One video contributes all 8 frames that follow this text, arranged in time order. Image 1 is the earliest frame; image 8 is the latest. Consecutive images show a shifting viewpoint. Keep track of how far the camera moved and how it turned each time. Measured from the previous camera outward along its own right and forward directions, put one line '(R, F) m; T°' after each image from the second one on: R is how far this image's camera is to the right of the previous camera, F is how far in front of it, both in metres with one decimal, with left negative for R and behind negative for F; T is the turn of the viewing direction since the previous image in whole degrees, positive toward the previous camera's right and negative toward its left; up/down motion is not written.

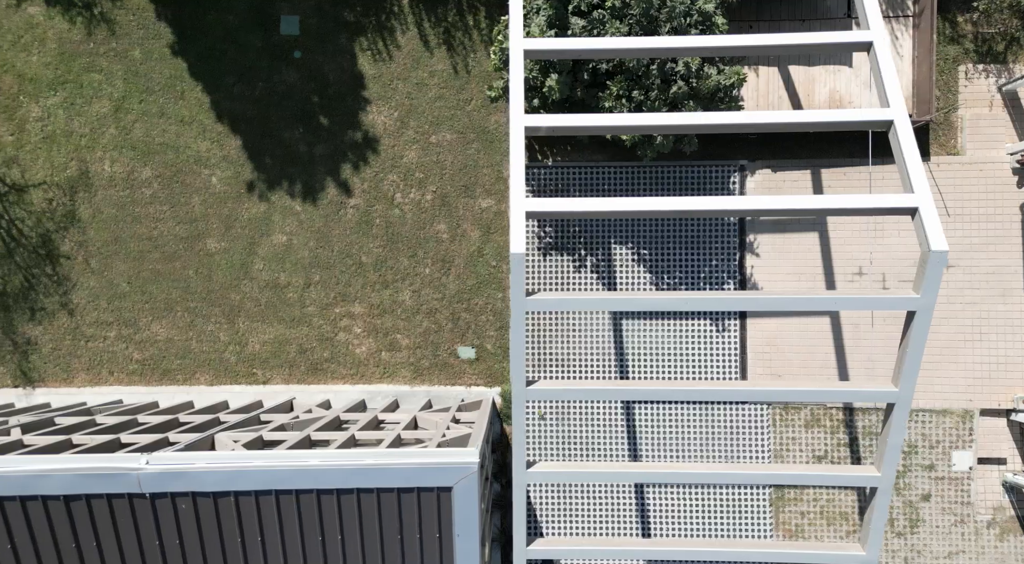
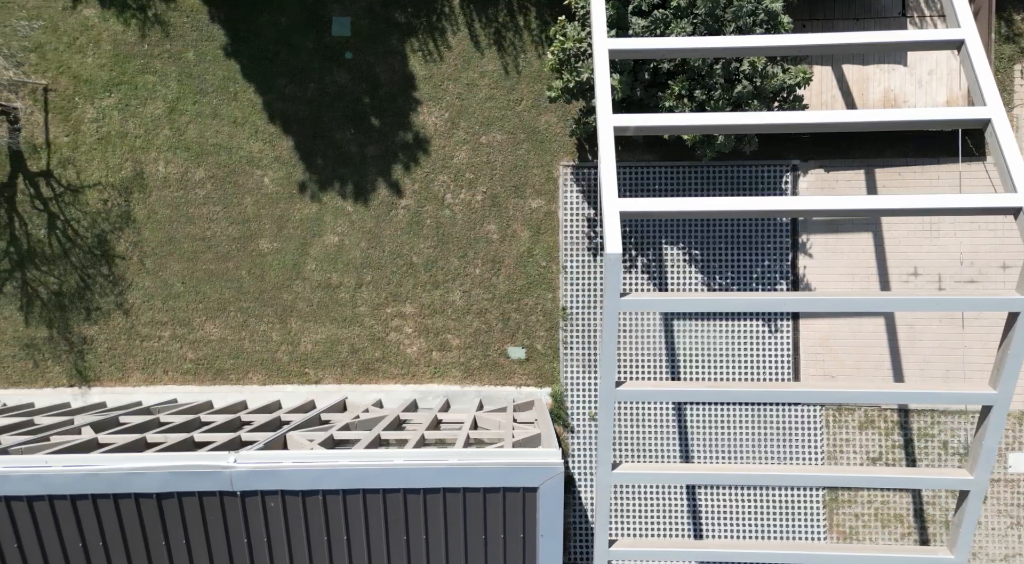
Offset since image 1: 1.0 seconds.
(-0.5, 0.0) m; -1°
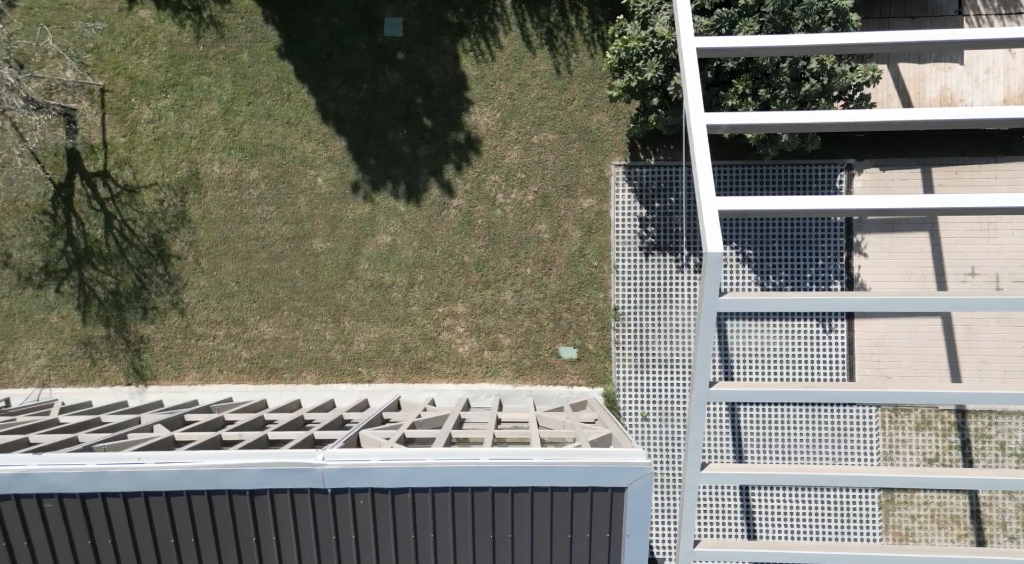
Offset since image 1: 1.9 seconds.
(-0.5, 0.0) m; -1°
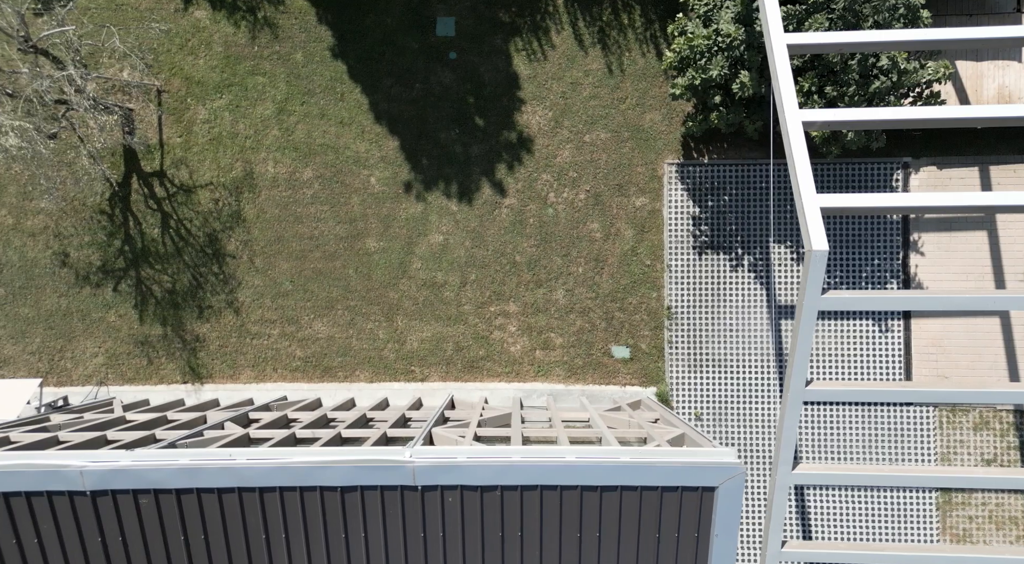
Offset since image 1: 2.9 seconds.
(-0.5, 0.0) m; -1°
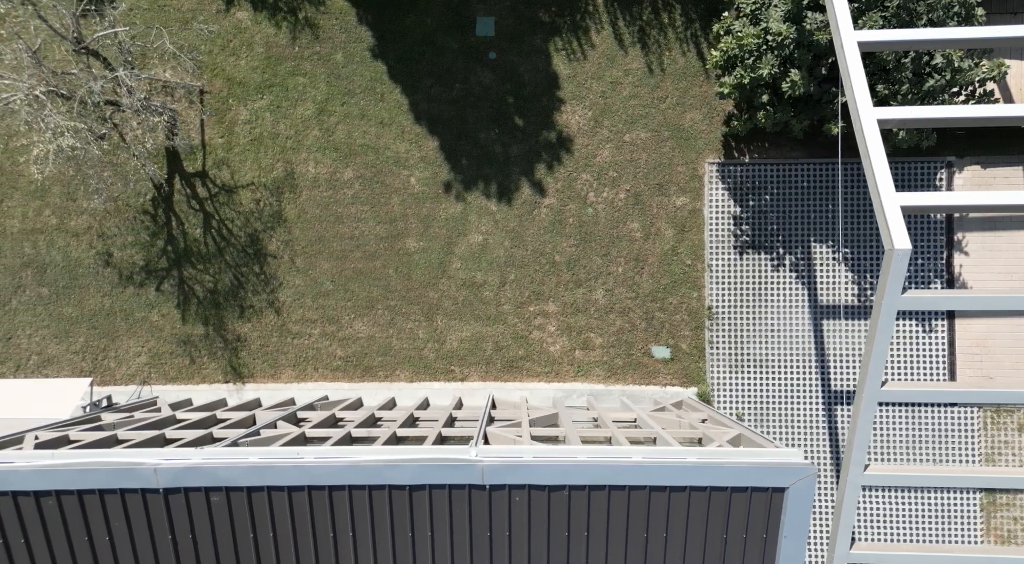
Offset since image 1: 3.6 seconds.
(-0.4, 0.0) m; -1°
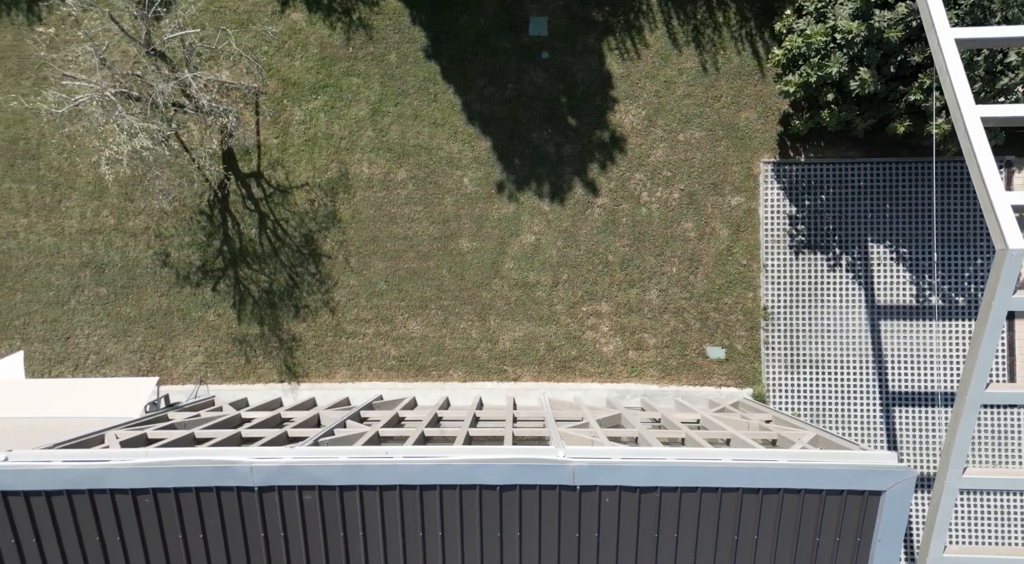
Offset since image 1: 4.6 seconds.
(-0.5, 0.0) m; -1°
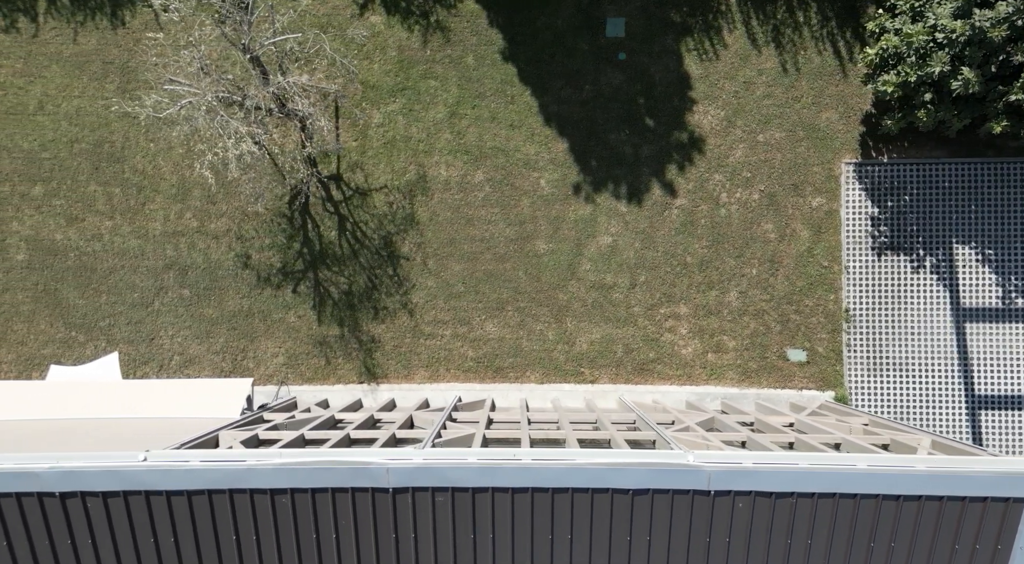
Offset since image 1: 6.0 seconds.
(-0.7, 0.0) m; -1°
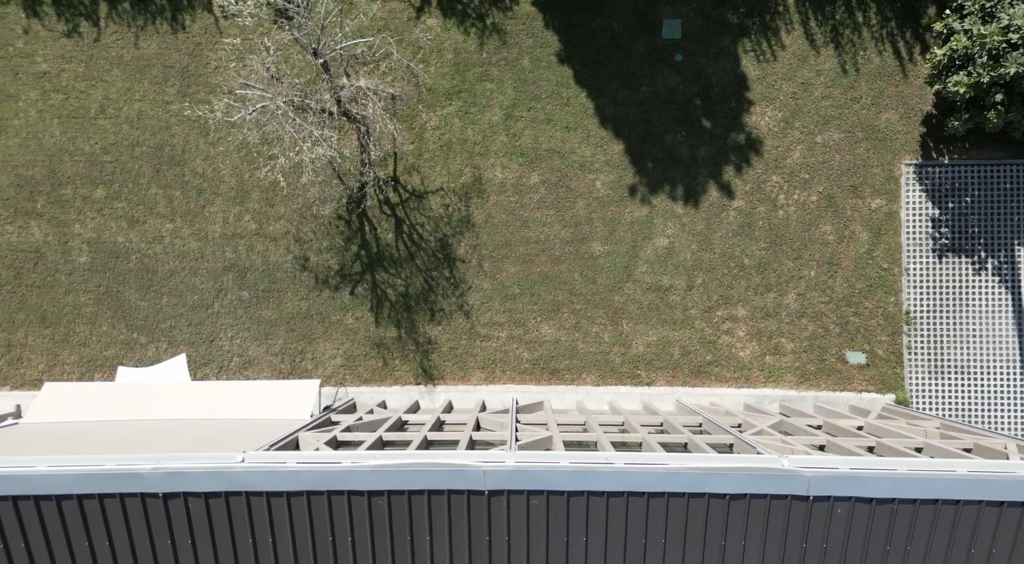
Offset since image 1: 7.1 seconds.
(-0.5, 0.0) m; -1°
